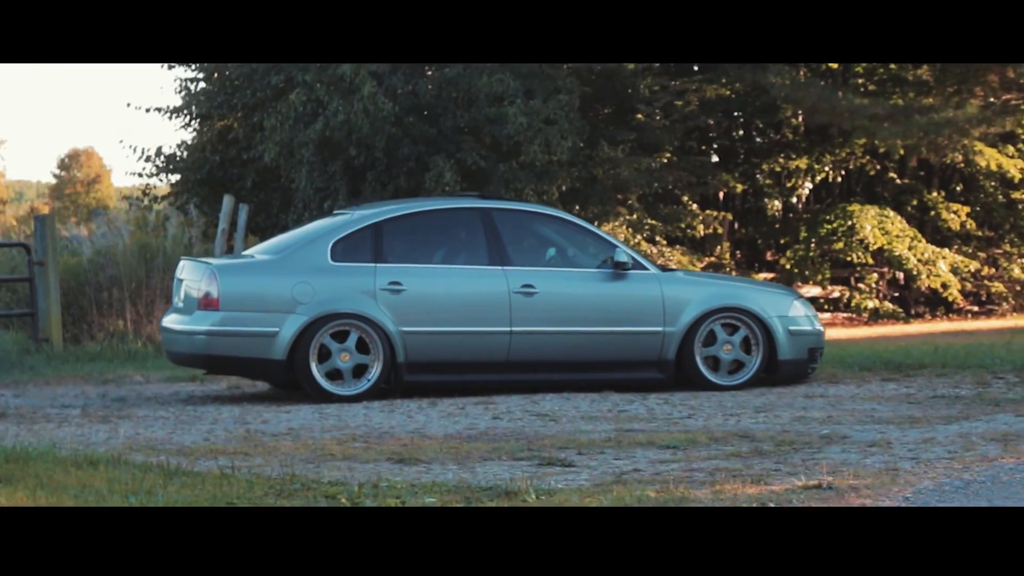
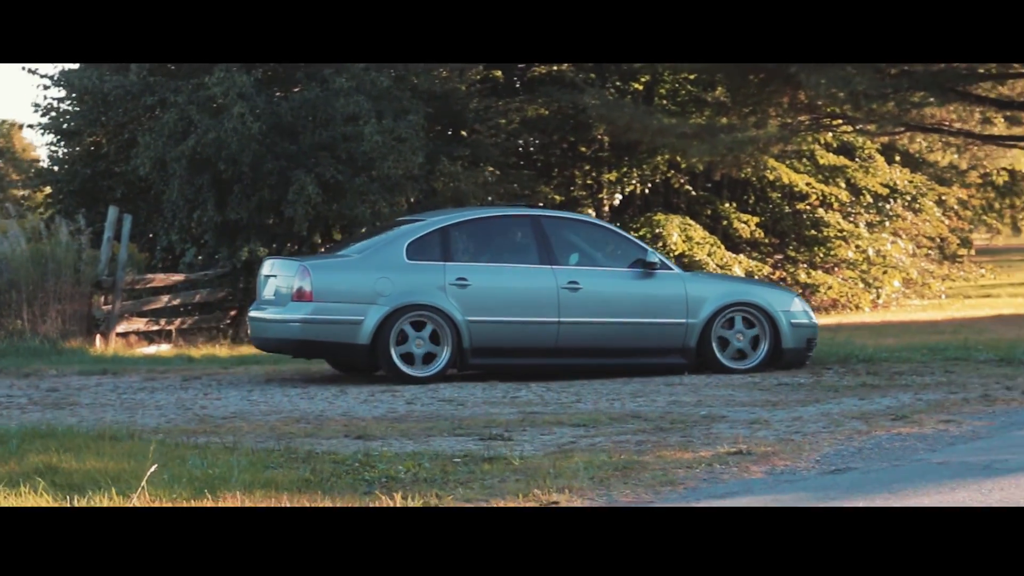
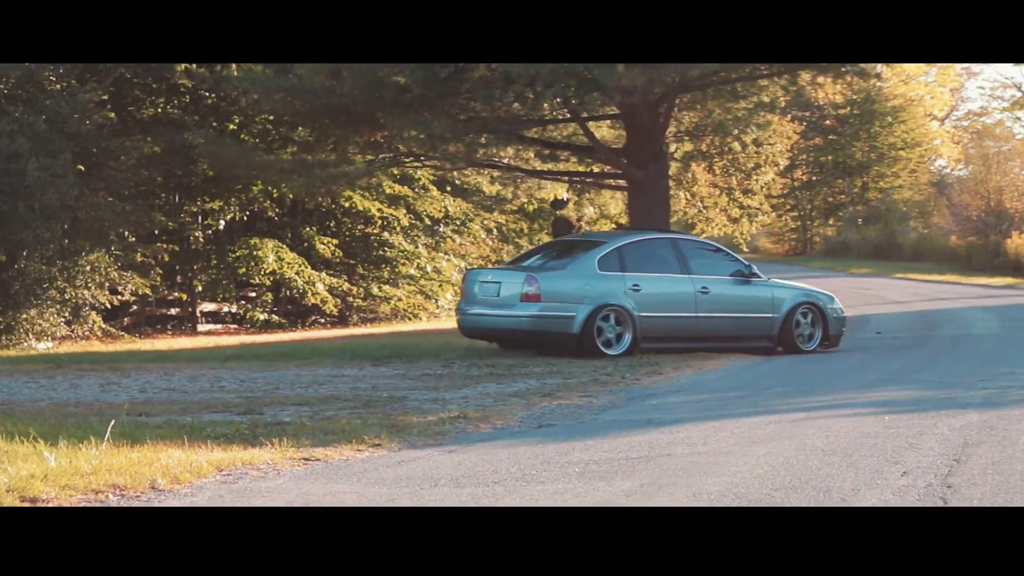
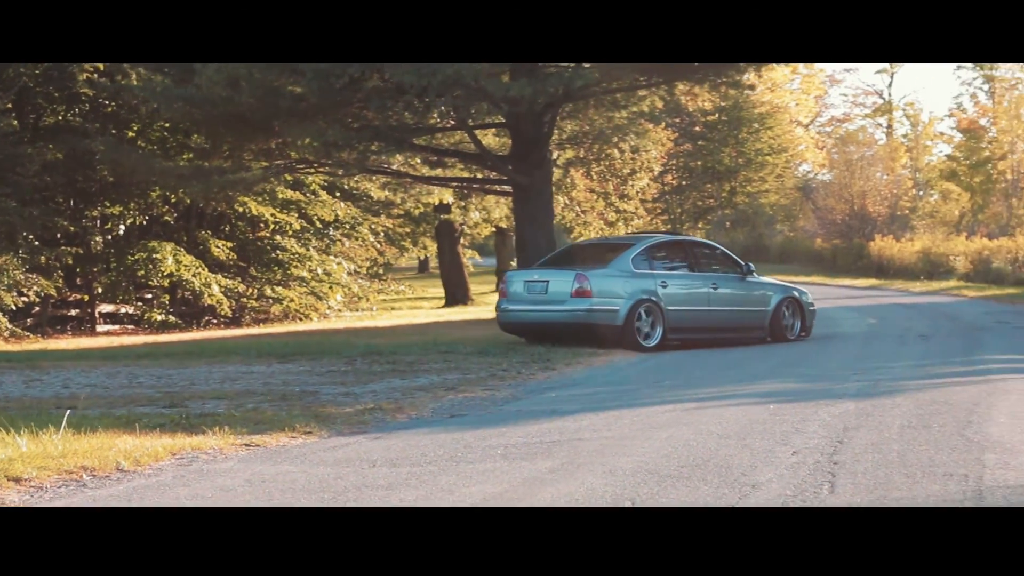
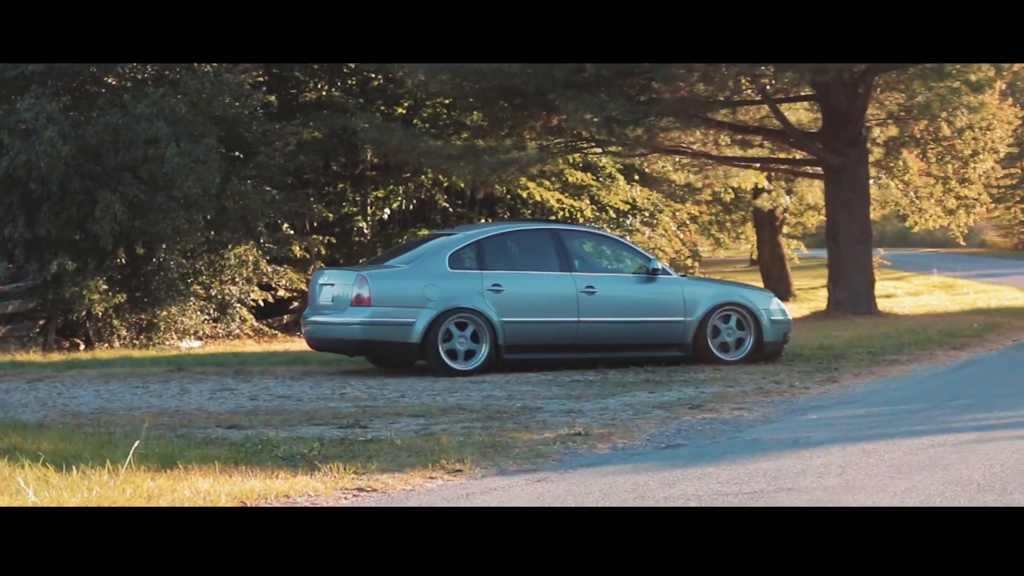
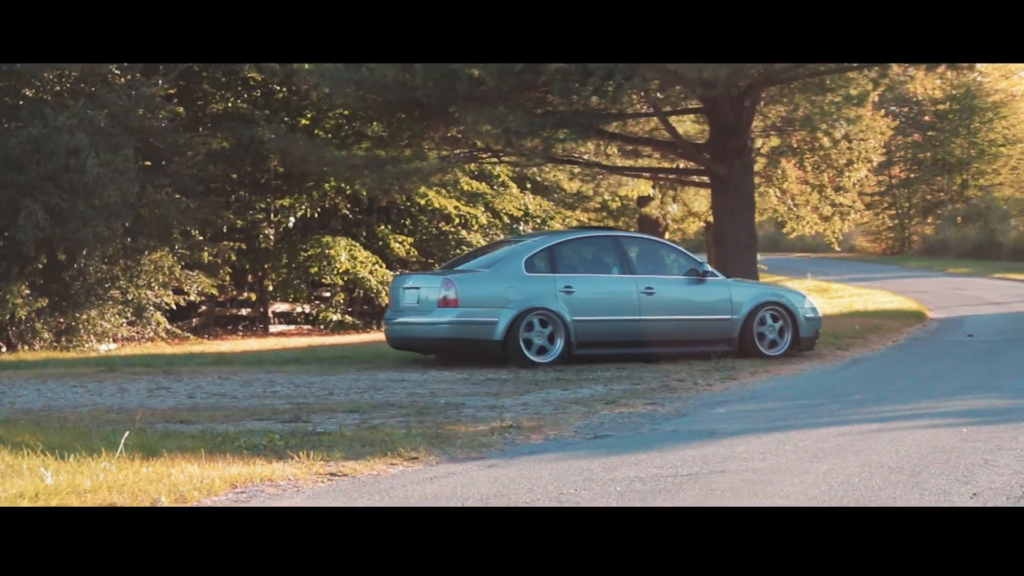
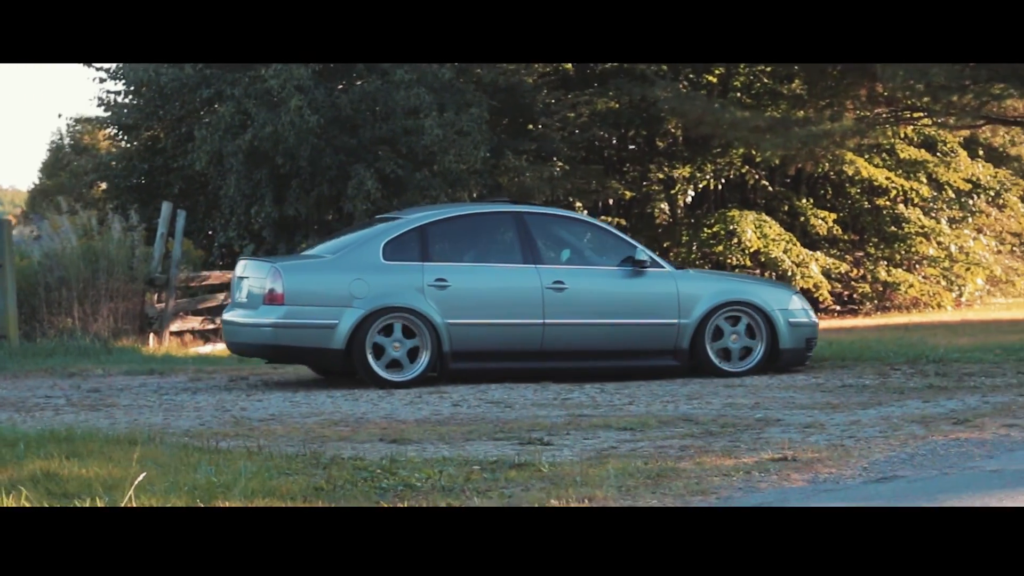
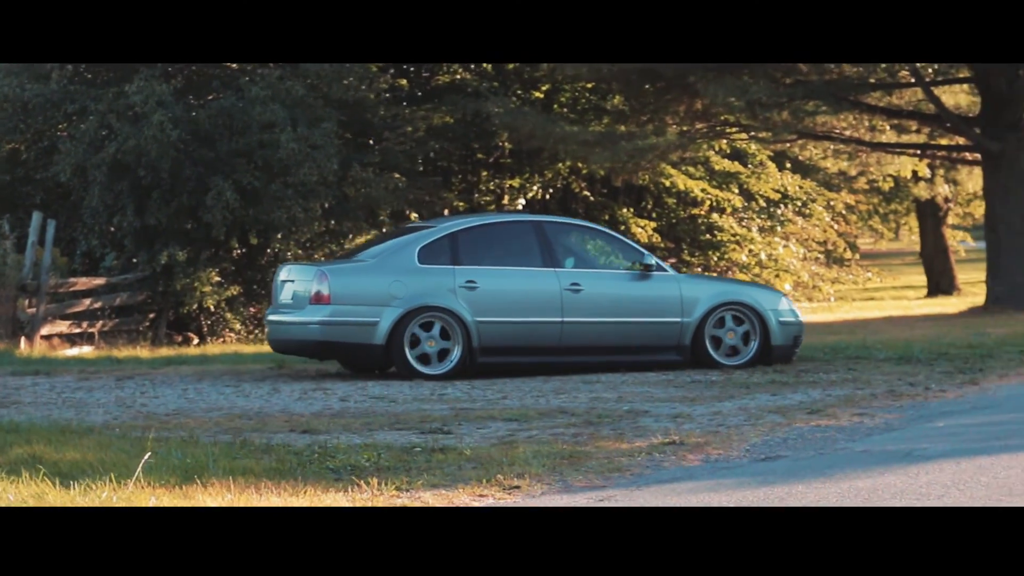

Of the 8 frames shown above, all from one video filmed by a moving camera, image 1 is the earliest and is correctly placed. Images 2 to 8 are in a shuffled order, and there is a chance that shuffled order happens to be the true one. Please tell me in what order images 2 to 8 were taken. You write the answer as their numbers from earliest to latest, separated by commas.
7, 2, 8, 5, 6, 3, 4
